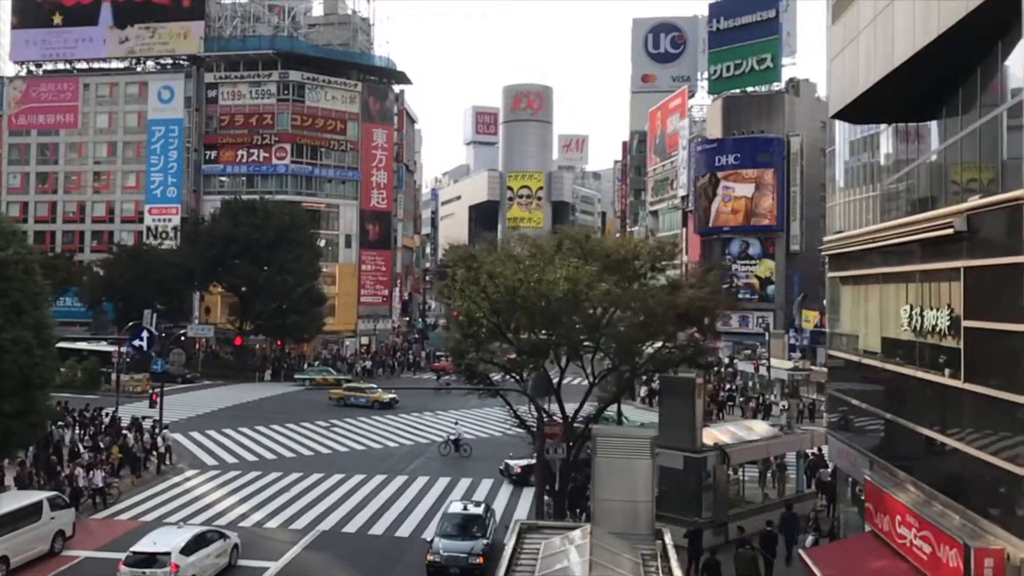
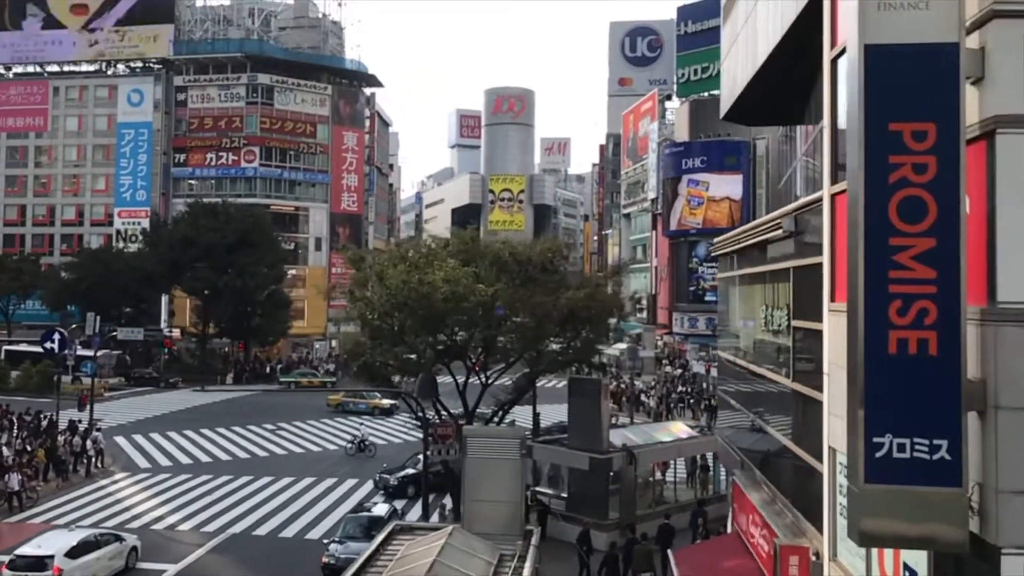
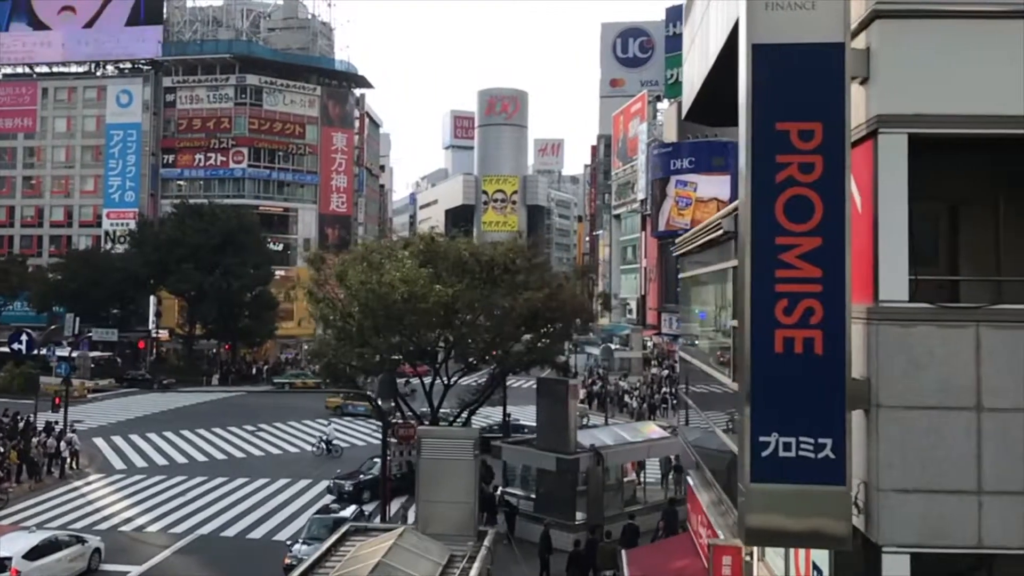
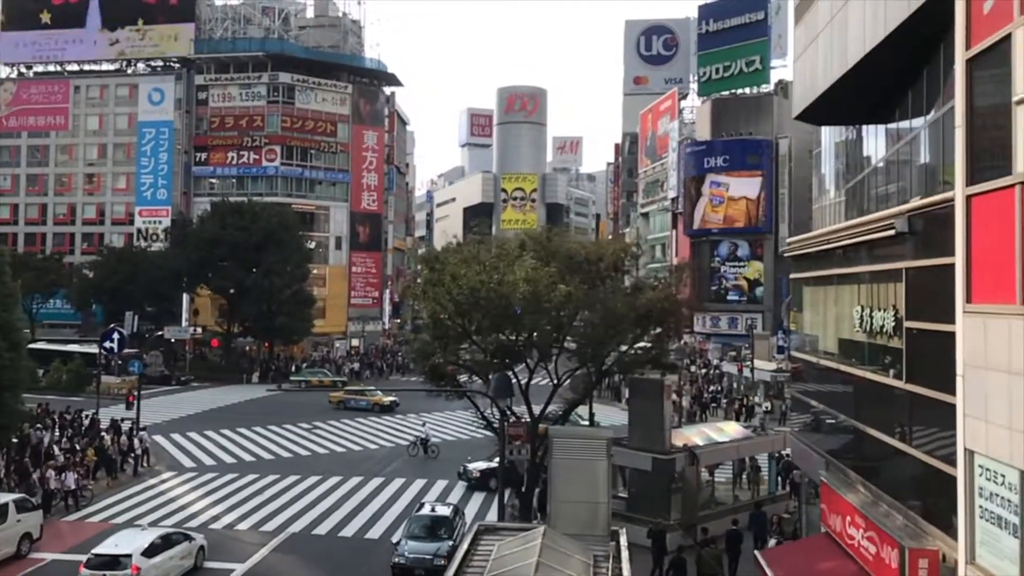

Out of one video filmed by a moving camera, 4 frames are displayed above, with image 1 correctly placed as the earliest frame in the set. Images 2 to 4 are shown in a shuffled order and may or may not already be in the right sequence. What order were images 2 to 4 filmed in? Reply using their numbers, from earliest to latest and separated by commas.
4, 2, 3
